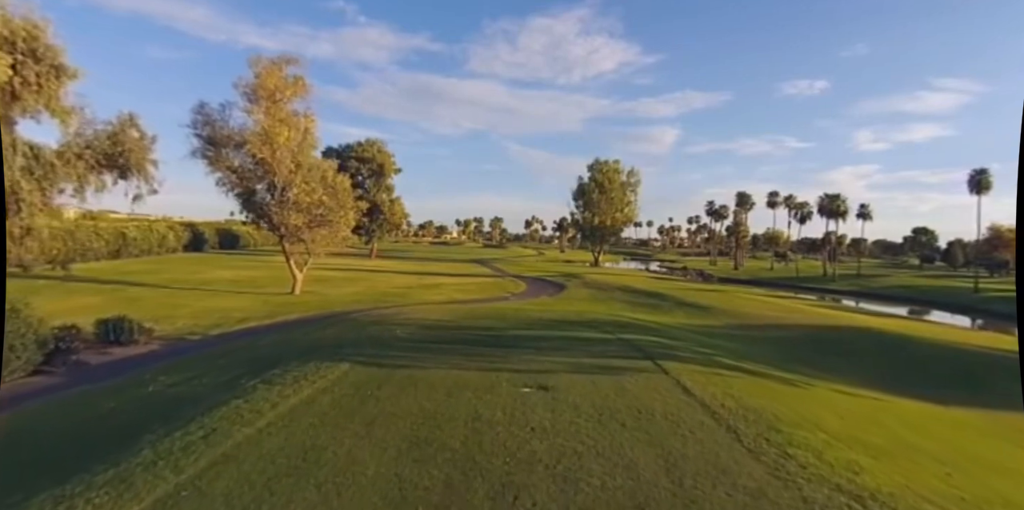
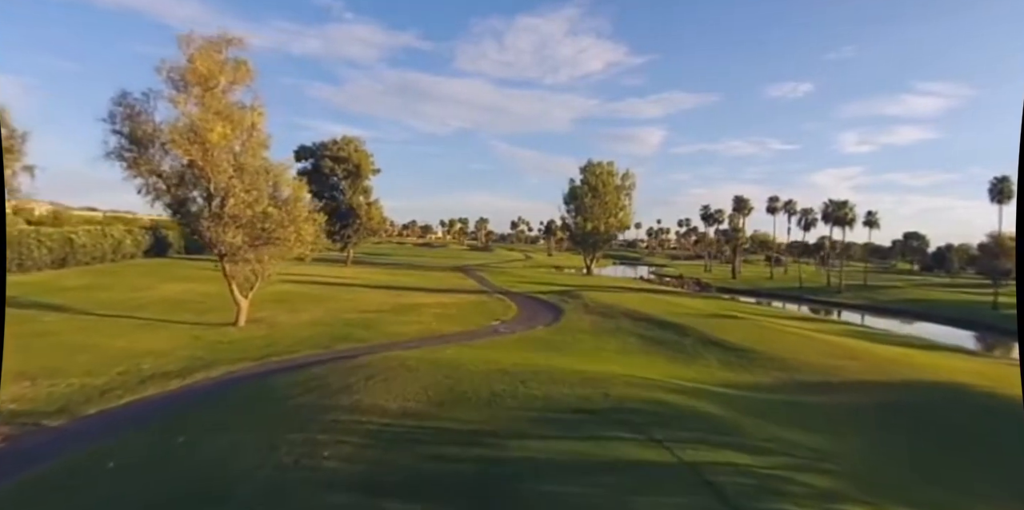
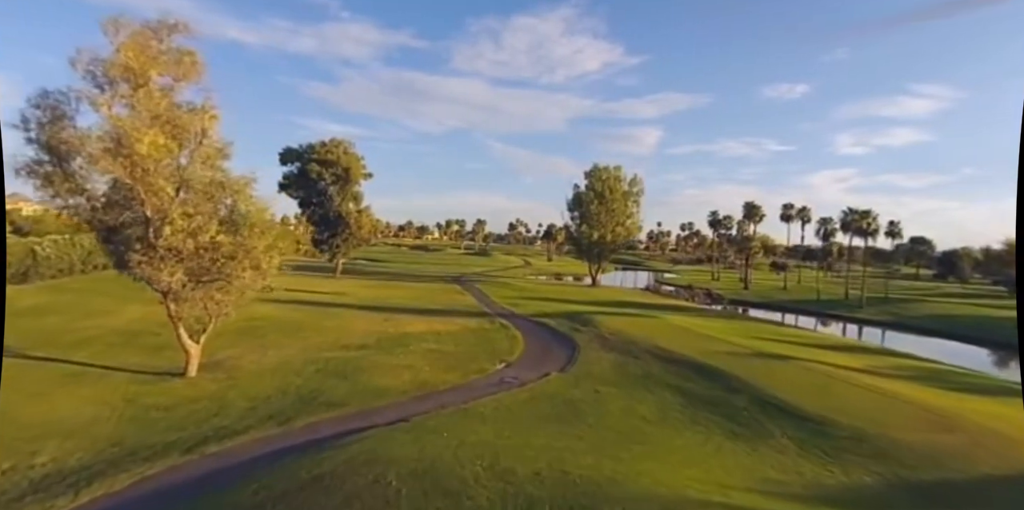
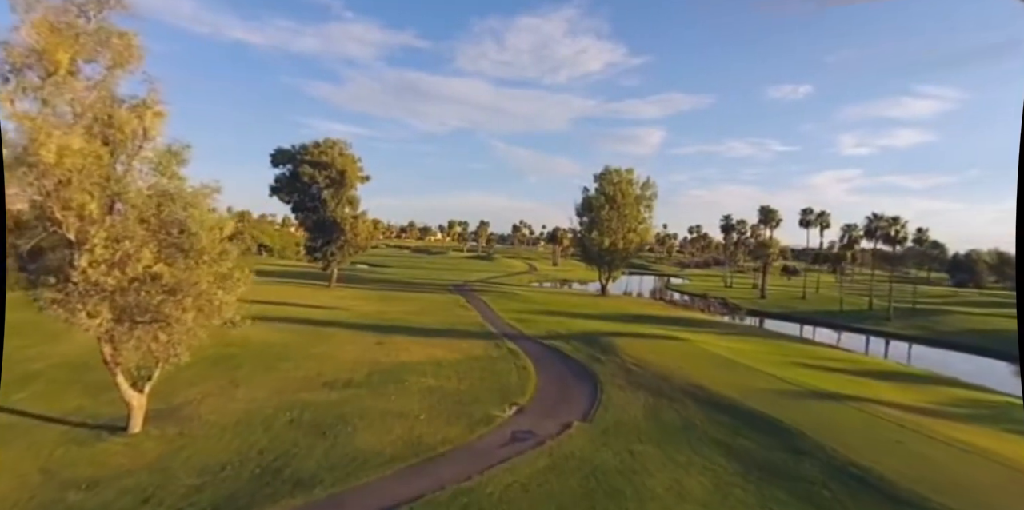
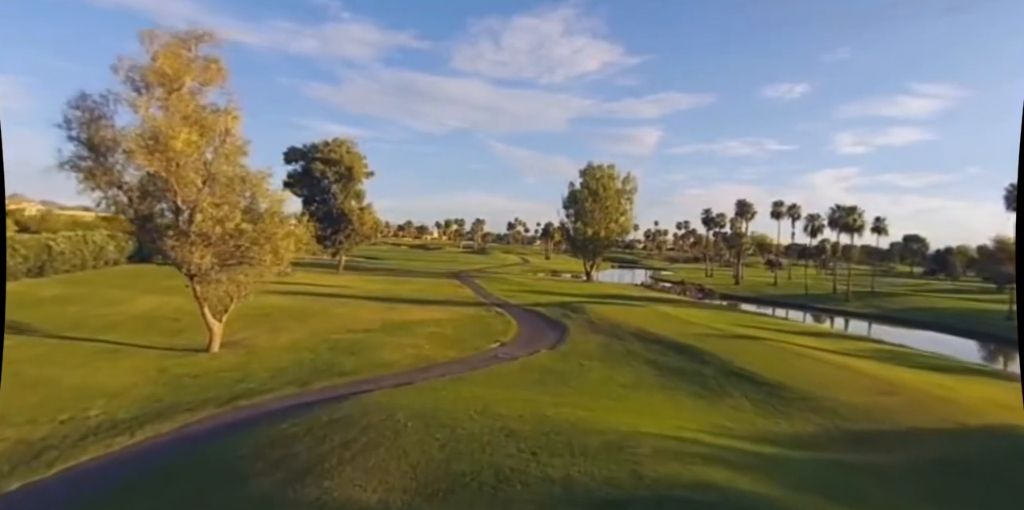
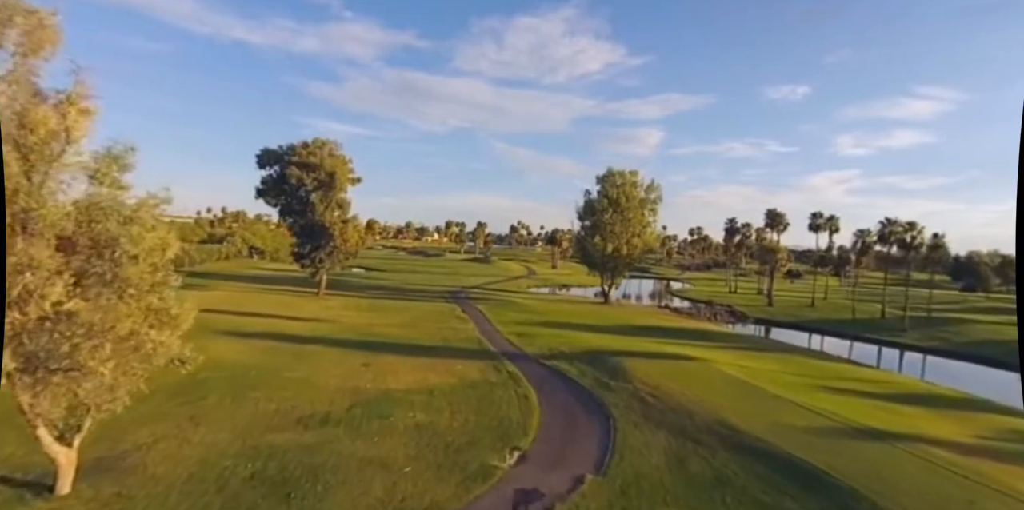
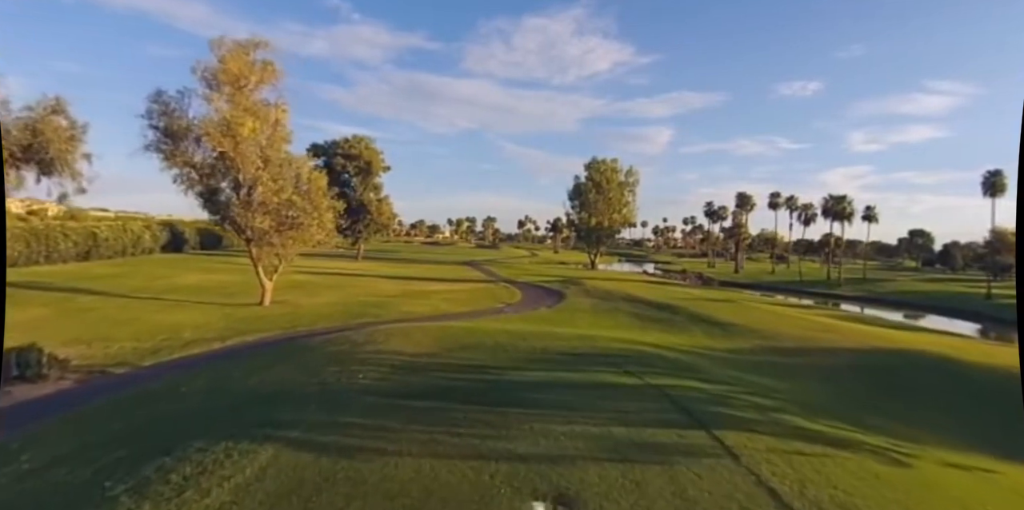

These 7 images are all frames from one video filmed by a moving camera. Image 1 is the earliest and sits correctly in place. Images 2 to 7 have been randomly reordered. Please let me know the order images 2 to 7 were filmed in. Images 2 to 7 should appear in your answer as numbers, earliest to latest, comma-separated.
7, 2, 5, 3, 4, 6
